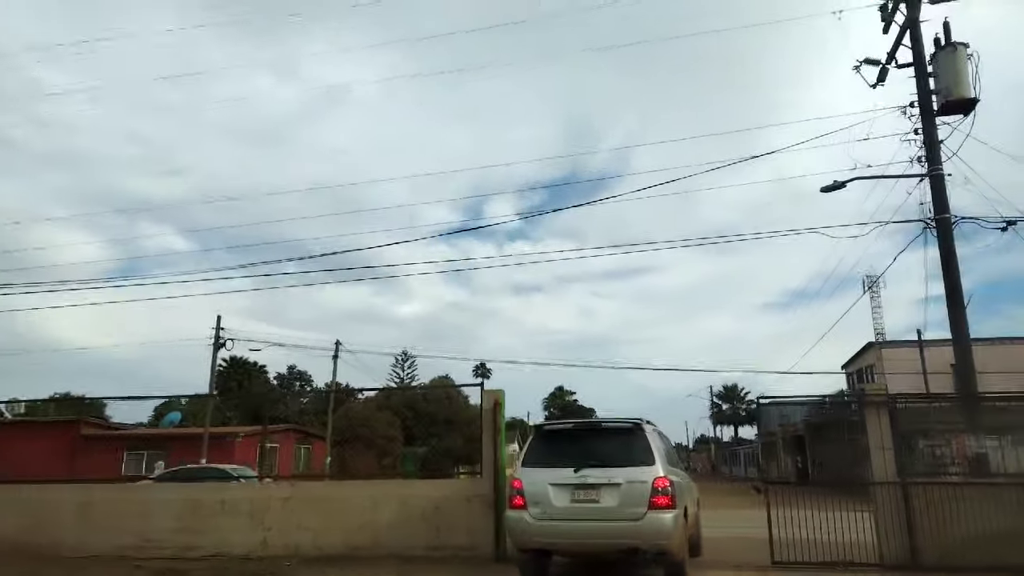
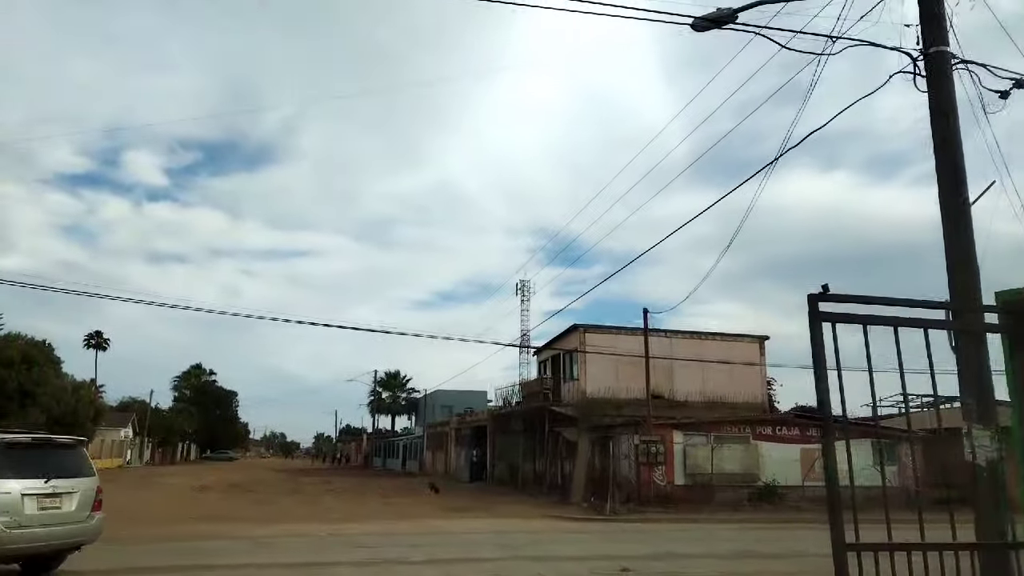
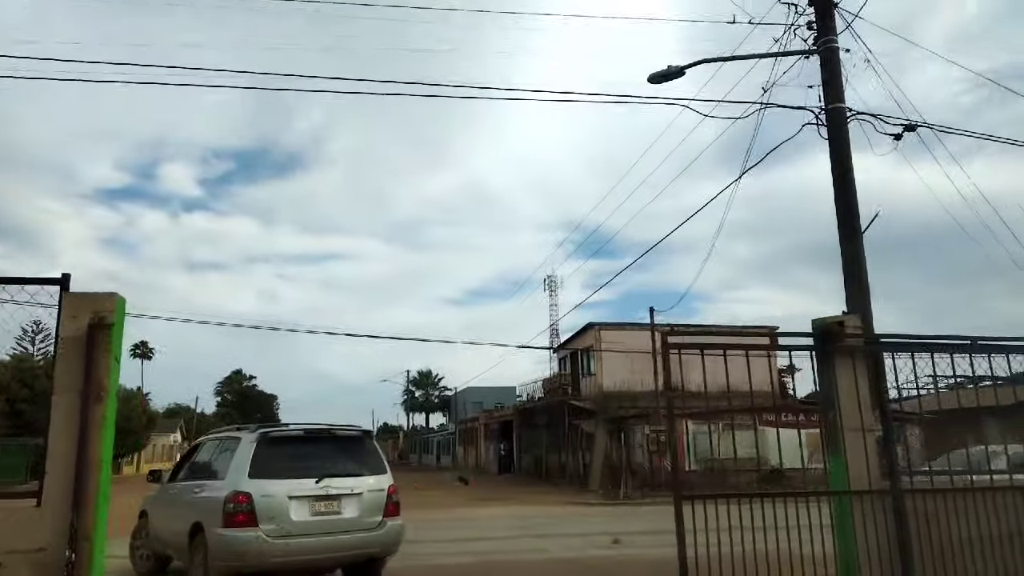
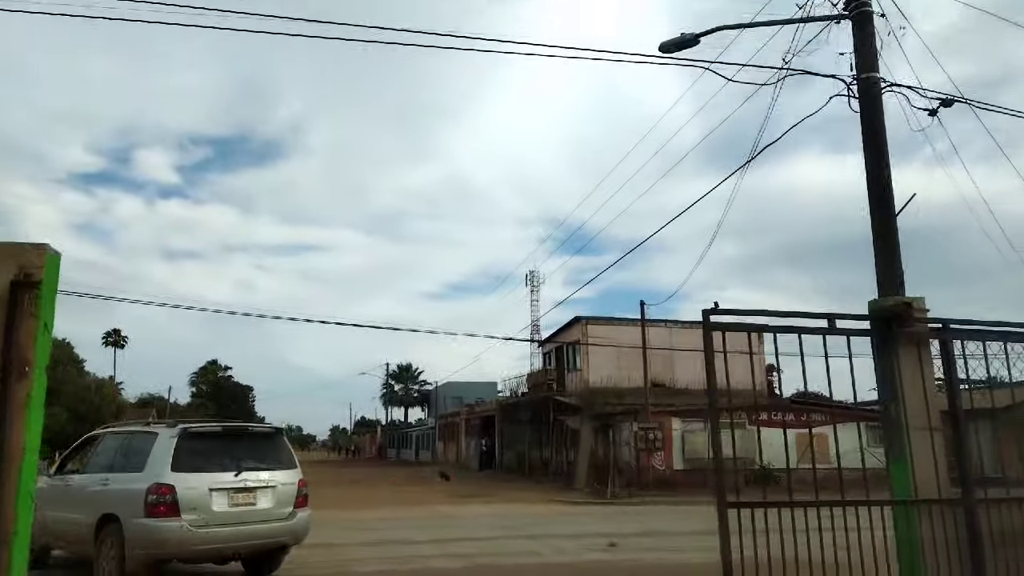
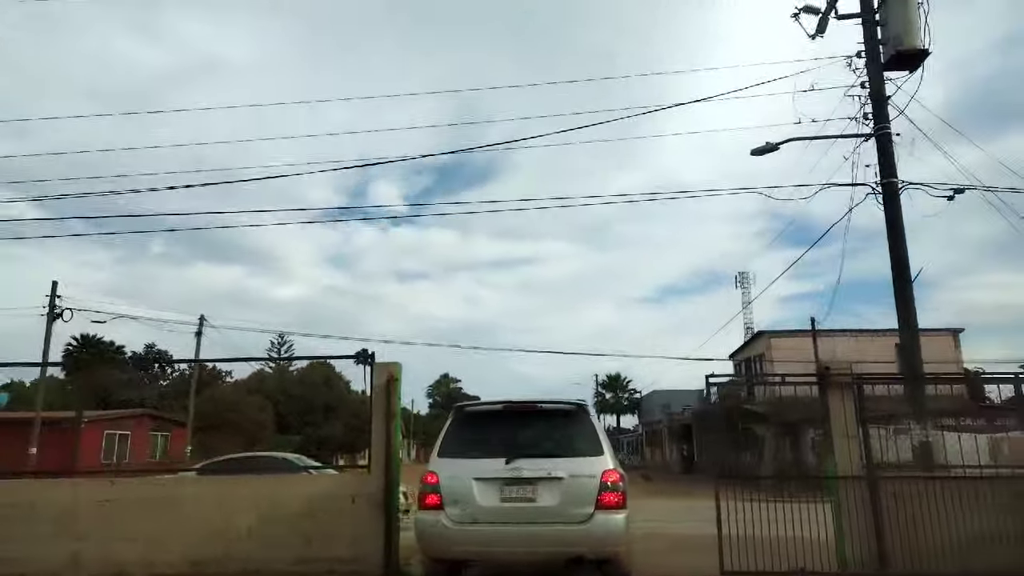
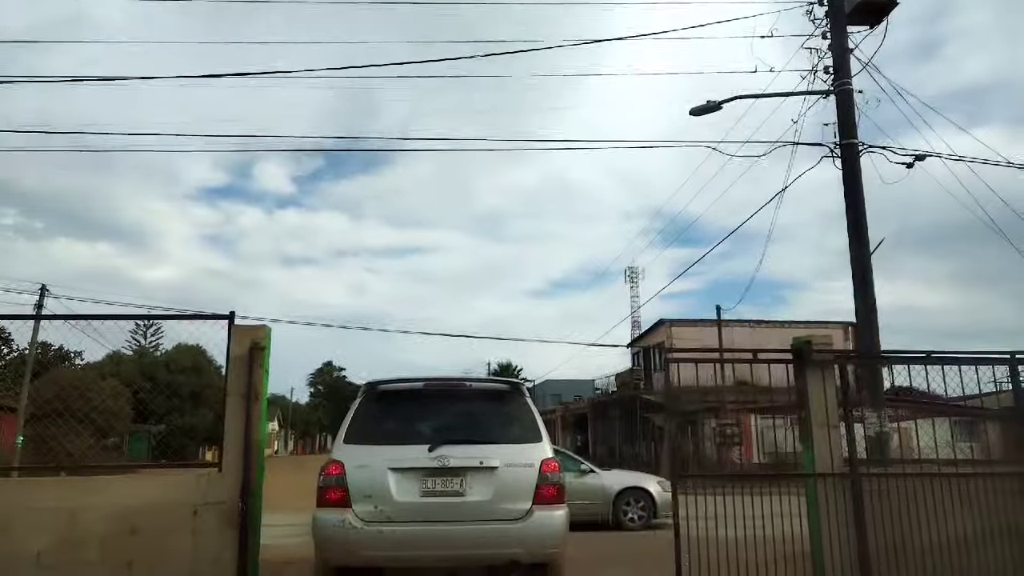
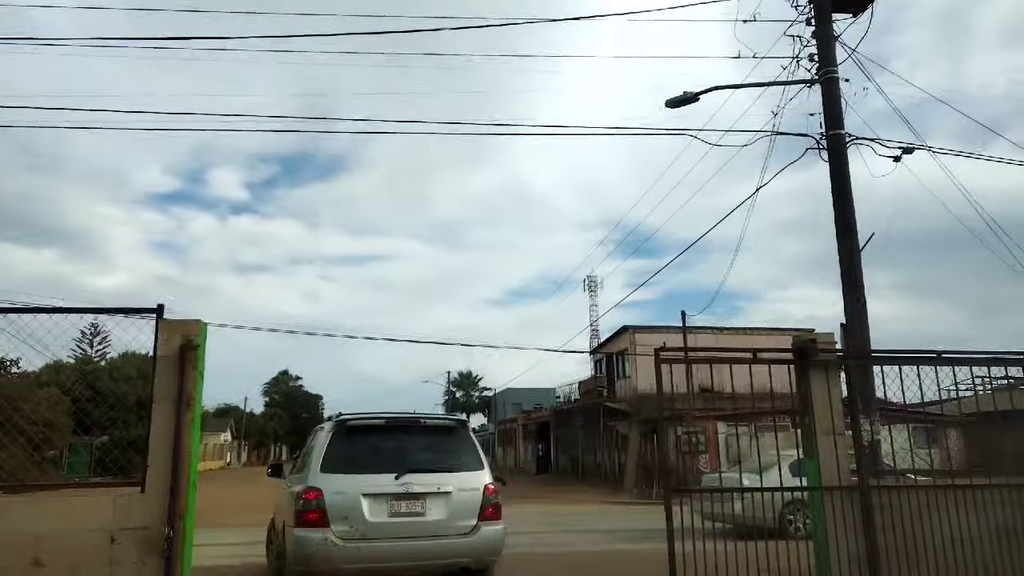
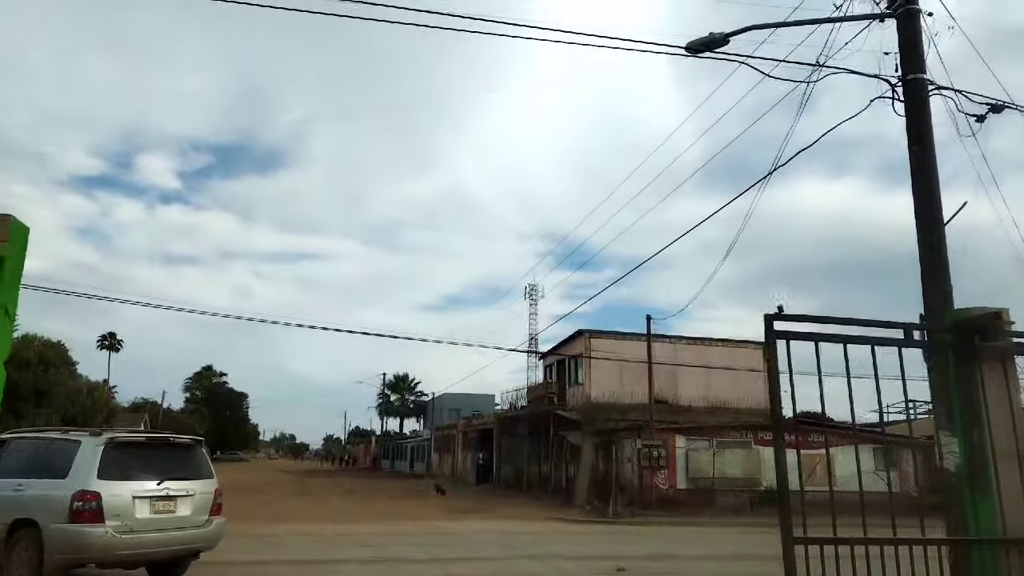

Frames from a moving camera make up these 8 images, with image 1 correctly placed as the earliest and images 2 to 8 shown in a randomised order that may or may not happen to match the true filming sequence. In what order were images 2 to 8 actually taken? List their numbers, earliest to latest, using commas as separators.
5, 6, 7, 3, 4, 8, 2
